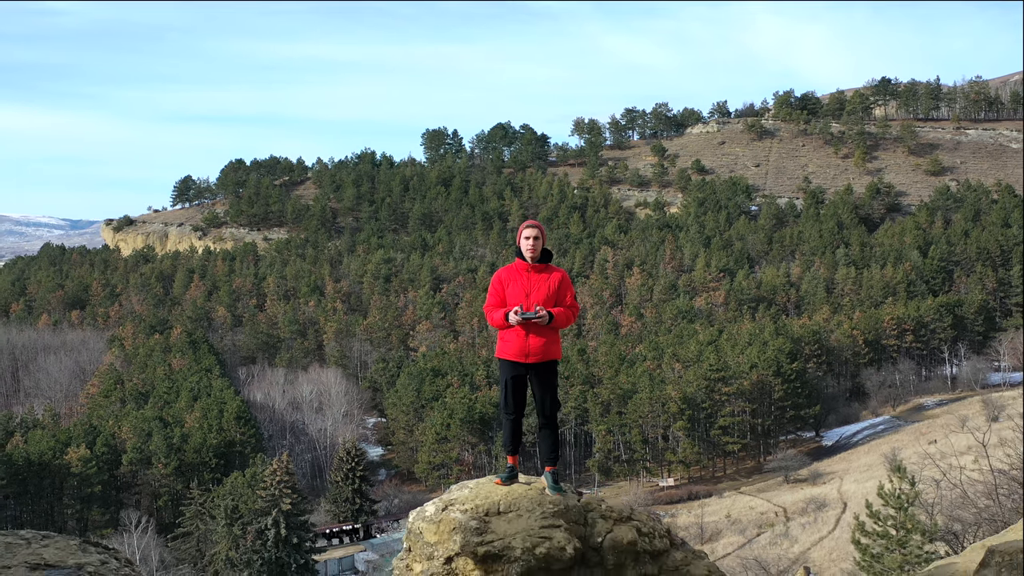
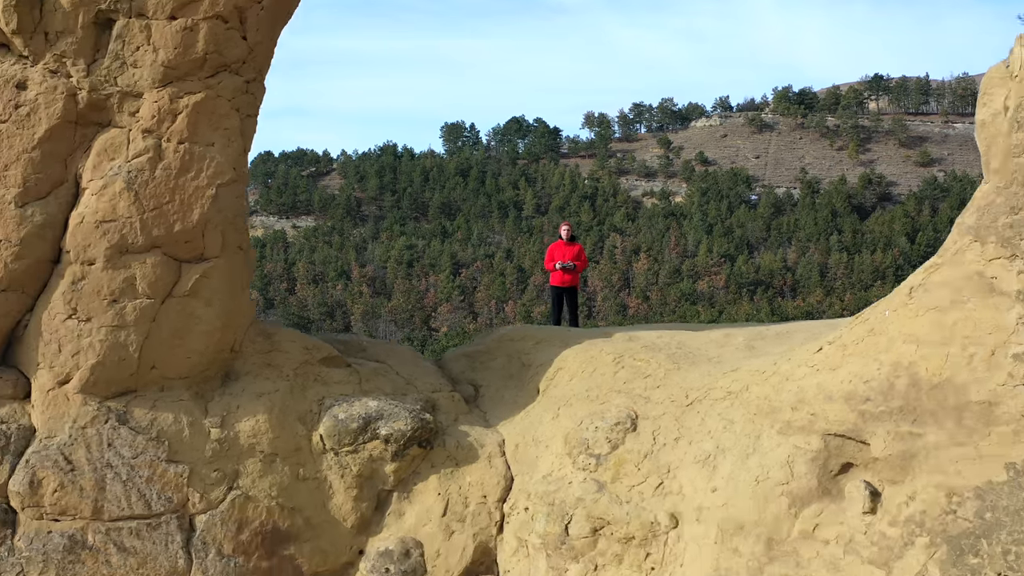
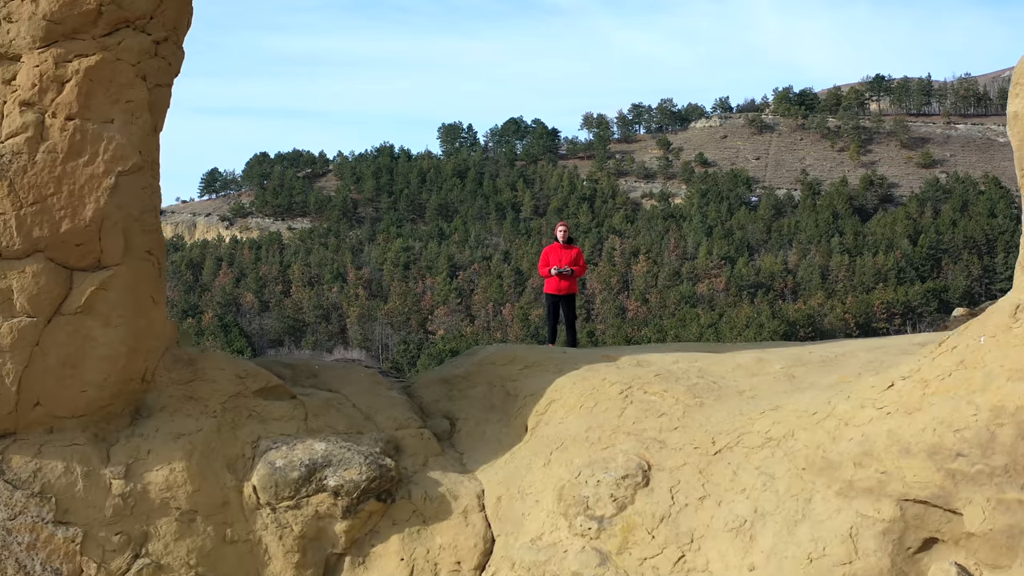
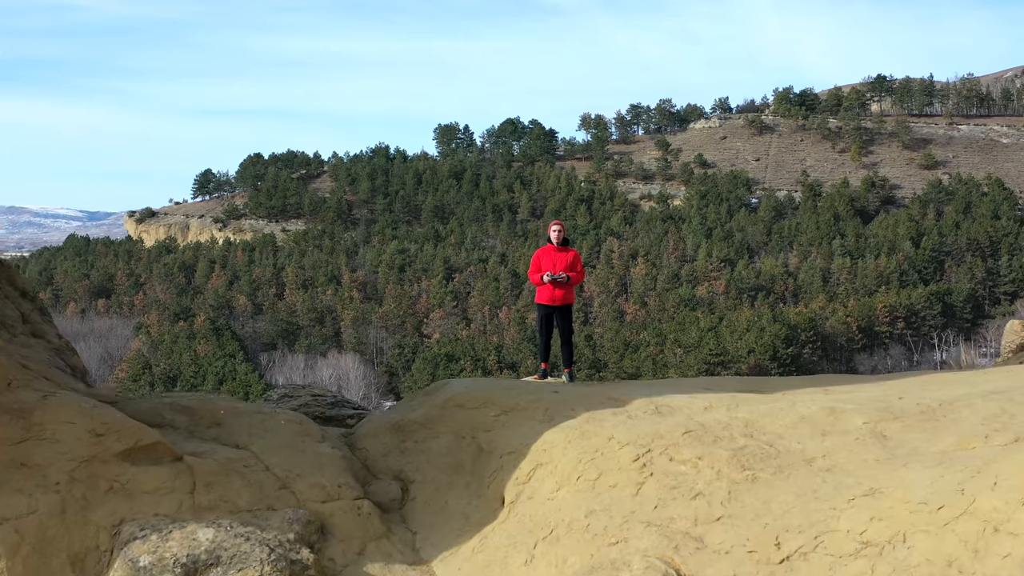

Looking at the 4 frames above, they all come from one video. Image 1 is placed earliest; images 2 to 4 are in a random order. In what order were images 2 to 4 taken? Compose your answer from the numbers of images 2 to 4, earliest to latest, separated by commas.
4, 3, 2
